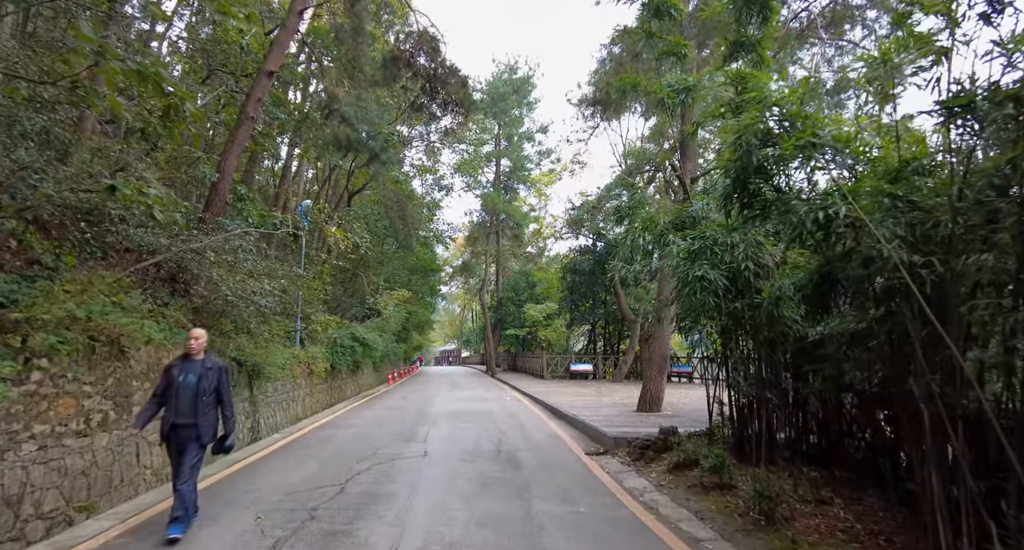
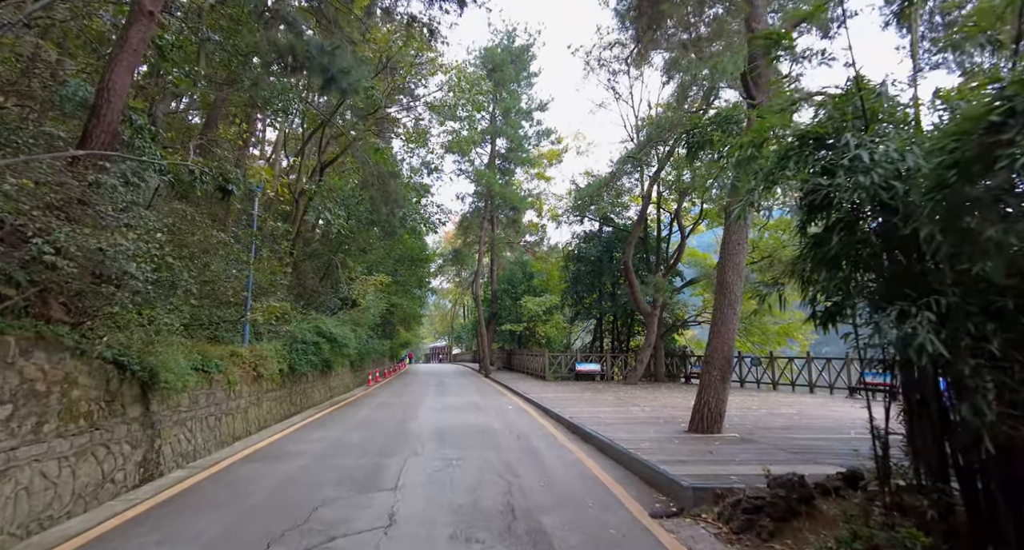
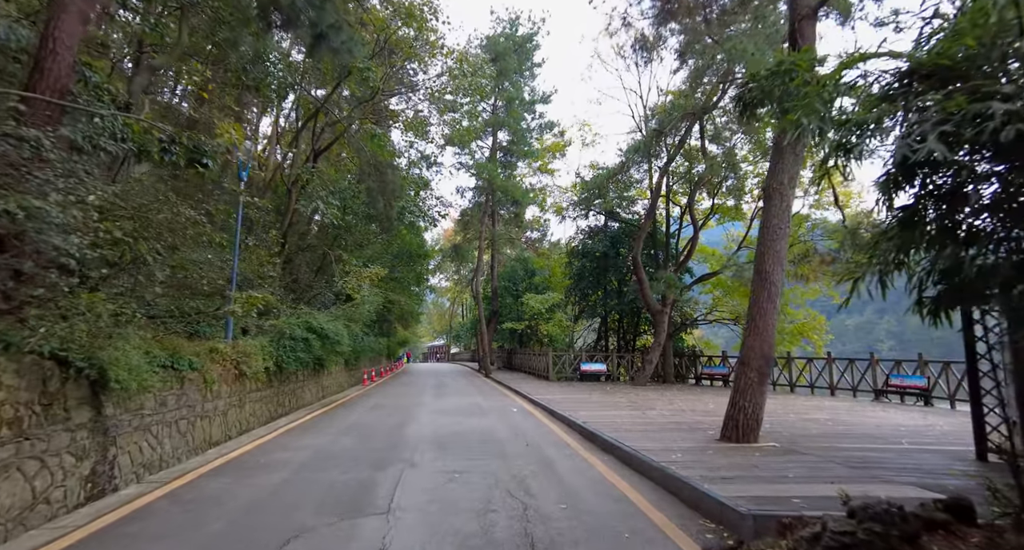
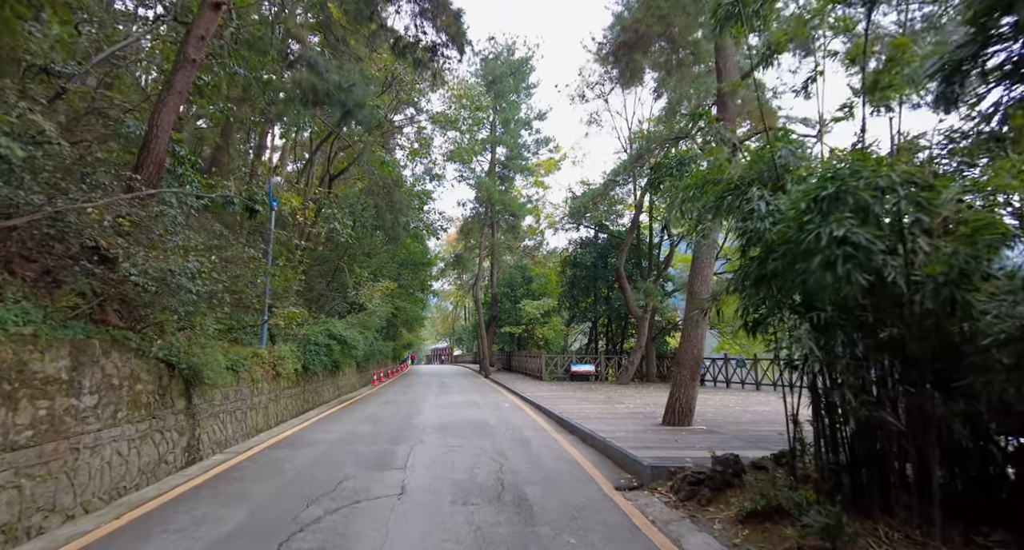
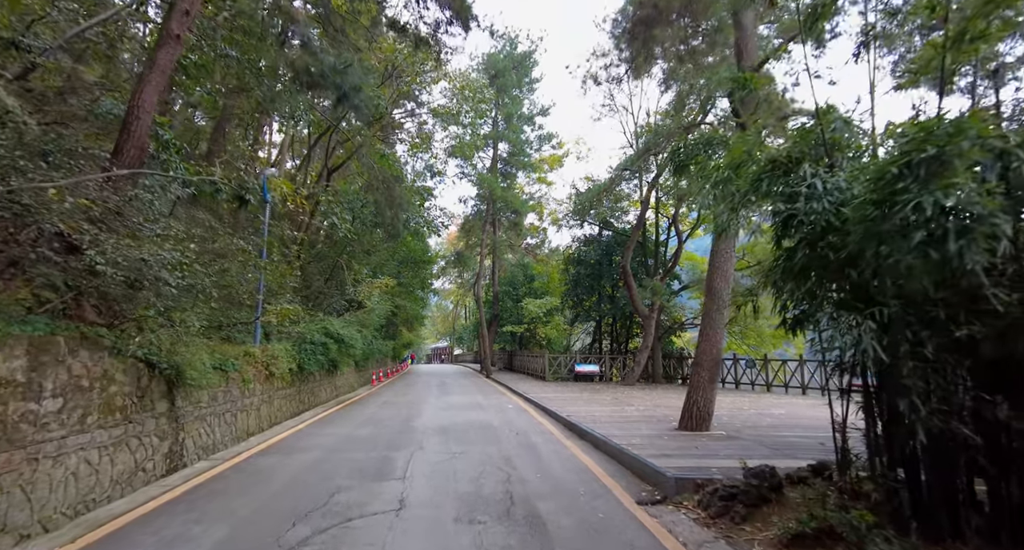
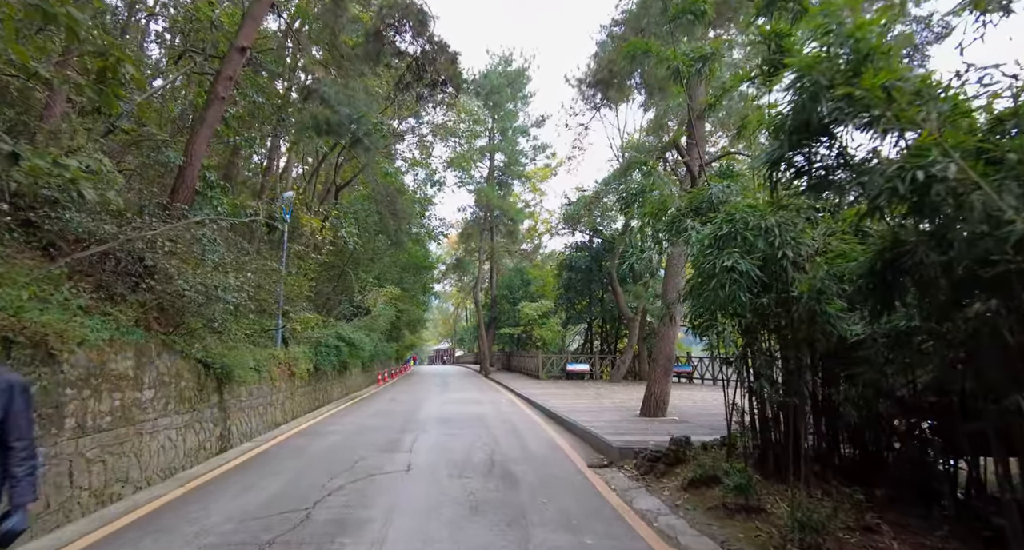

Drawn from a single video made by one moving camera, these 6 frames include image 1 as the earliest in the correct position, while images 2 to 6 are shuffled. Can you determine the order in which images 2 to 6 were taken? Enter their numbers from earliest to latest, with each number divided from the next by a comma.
6, 4, 5, 2, 3
